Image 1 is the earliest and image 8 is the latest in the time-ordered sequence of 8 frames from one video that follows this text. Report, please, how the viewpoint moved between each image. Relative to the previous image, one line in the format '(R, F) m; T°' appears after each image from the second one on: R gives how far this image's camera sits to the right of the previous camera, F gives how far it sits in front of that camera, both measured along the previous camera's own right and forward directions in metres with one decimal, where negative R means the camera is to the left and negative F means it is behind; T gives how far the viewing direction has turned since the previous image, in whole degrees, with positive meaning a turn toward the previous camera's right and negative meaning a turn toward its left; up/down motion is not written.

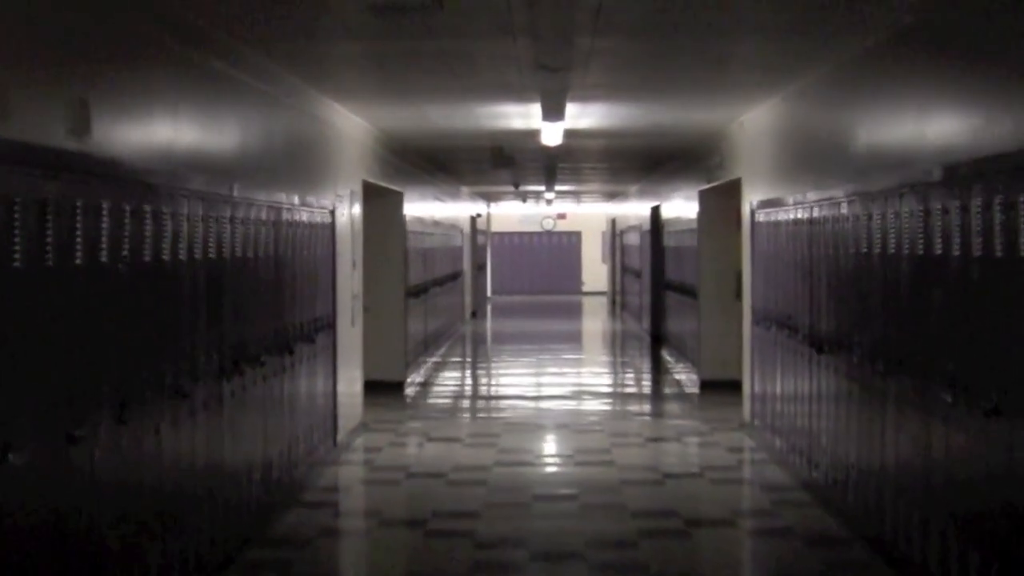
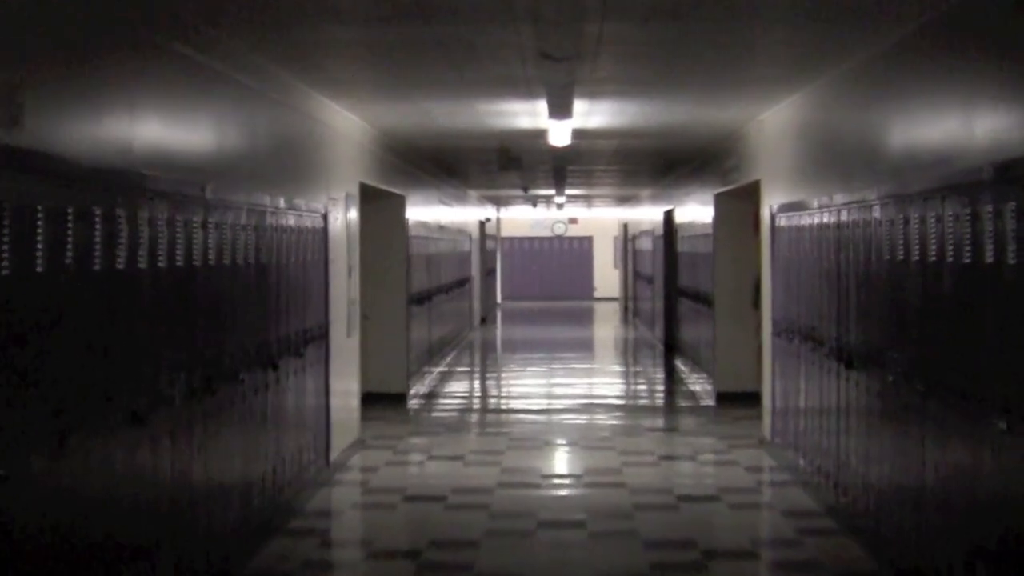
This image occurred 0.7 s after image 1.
(+0.1, +0.5) m; -1°
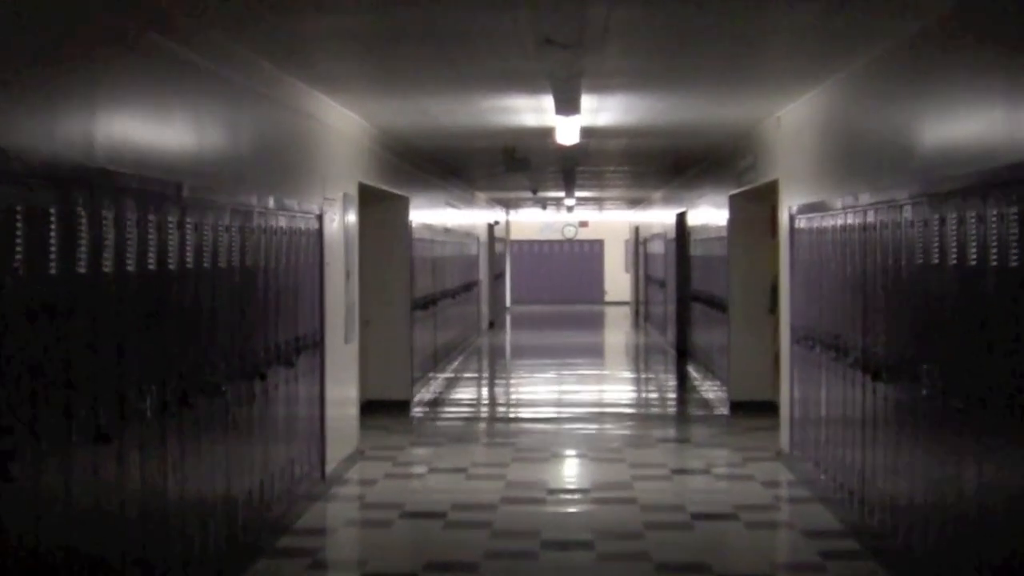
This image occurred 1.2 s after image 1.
(0.0, +0.3) m; -1°
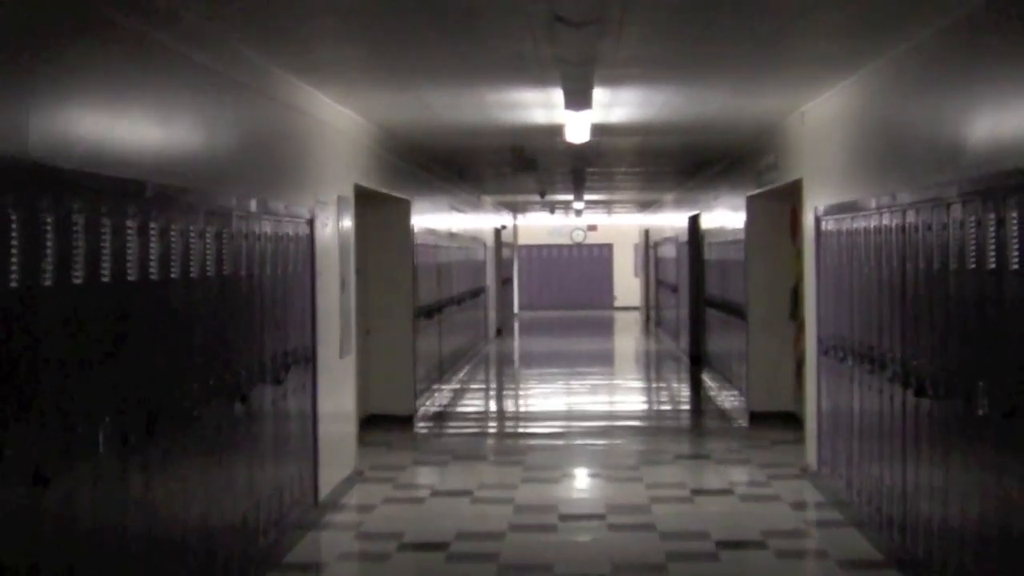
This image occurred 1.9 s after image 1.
(0.0, +0.5) m; 0°
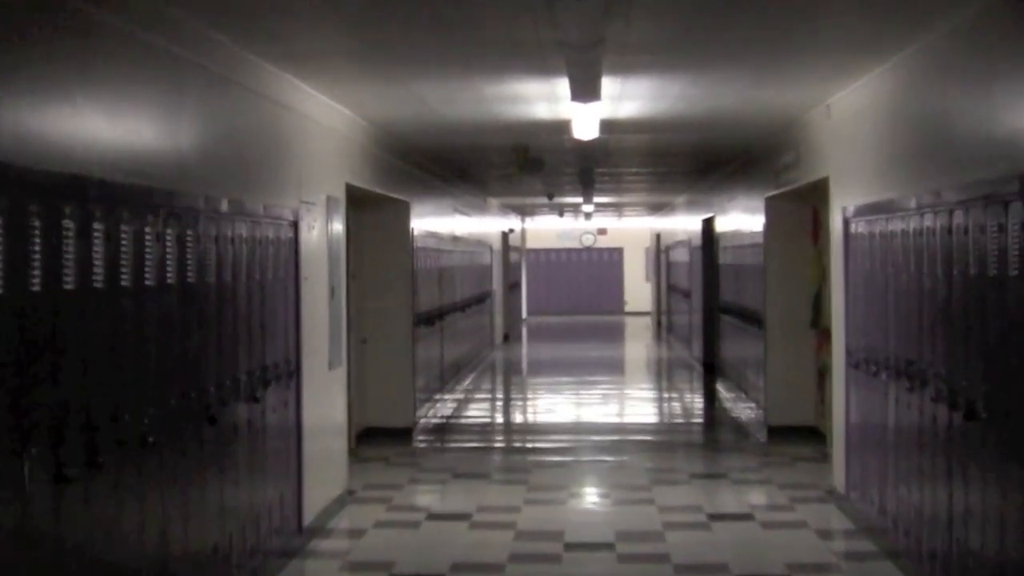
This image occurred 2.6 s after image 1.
(0.0, +0.5) m; -1°
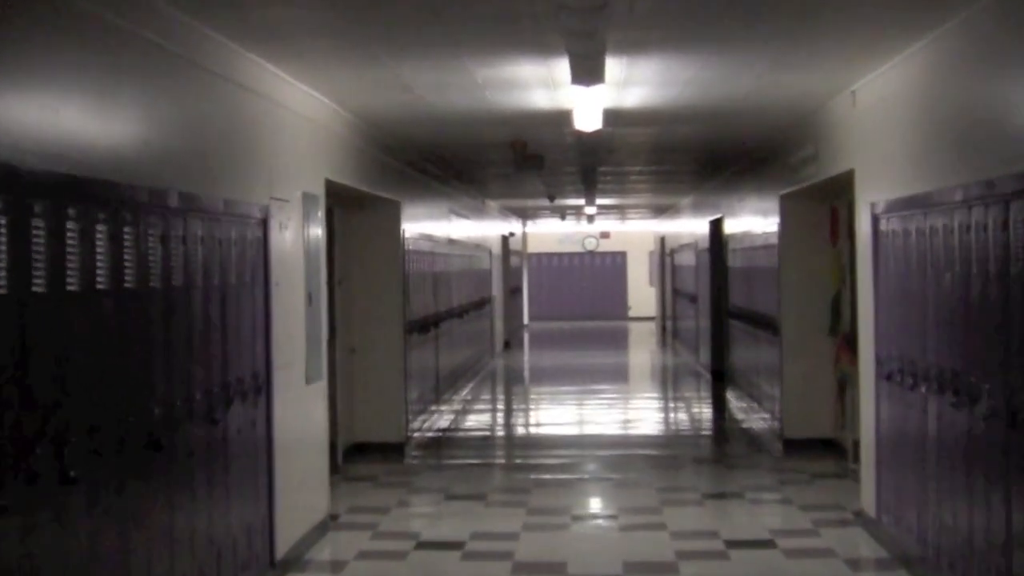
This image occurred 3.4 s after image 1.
(0.0, +0.6) m; 0°
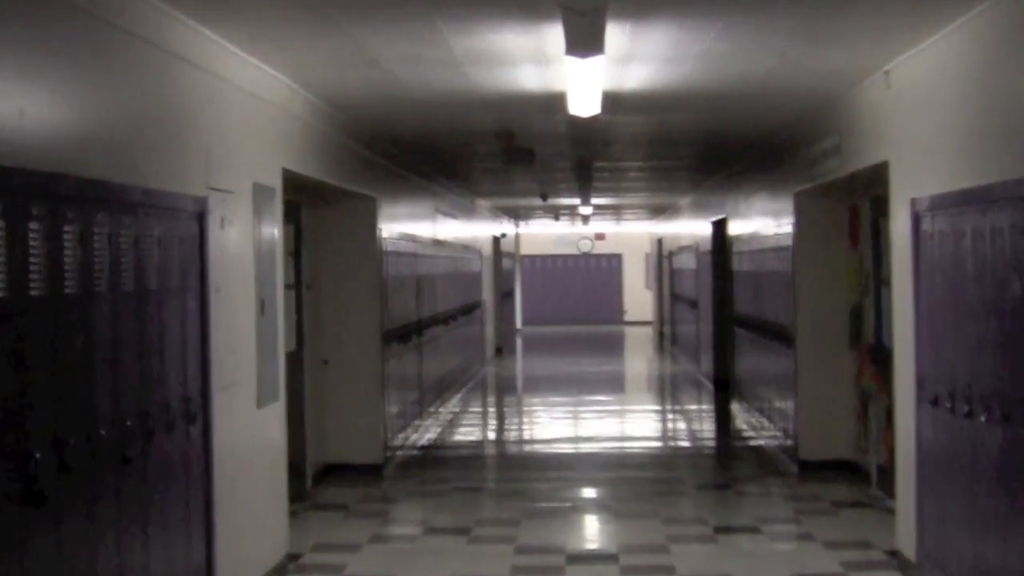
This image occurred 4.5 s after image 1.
(0.0, +0.8) m; 0°
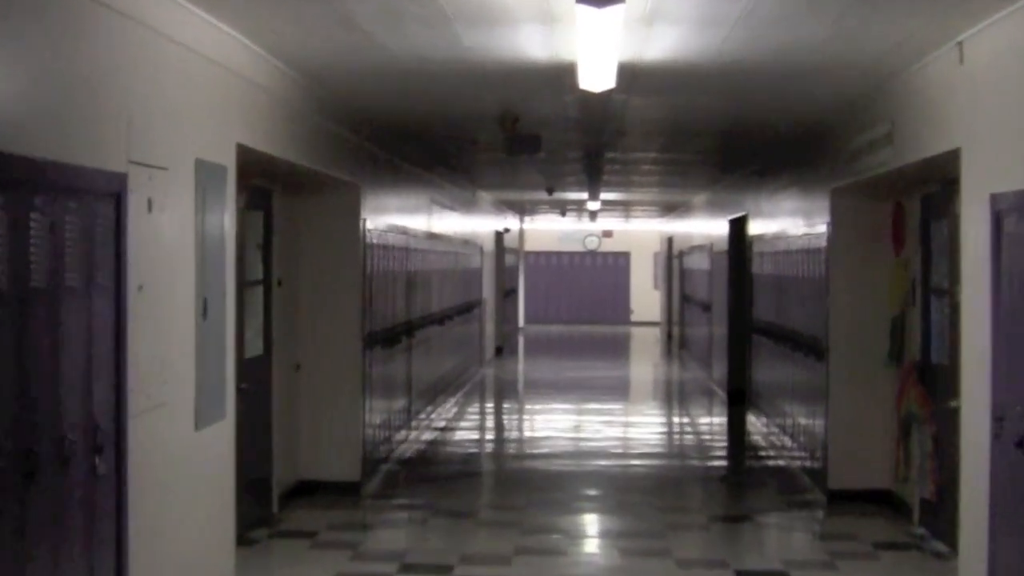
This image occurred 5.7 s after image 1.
(0.0, +0.8) m; 0°
